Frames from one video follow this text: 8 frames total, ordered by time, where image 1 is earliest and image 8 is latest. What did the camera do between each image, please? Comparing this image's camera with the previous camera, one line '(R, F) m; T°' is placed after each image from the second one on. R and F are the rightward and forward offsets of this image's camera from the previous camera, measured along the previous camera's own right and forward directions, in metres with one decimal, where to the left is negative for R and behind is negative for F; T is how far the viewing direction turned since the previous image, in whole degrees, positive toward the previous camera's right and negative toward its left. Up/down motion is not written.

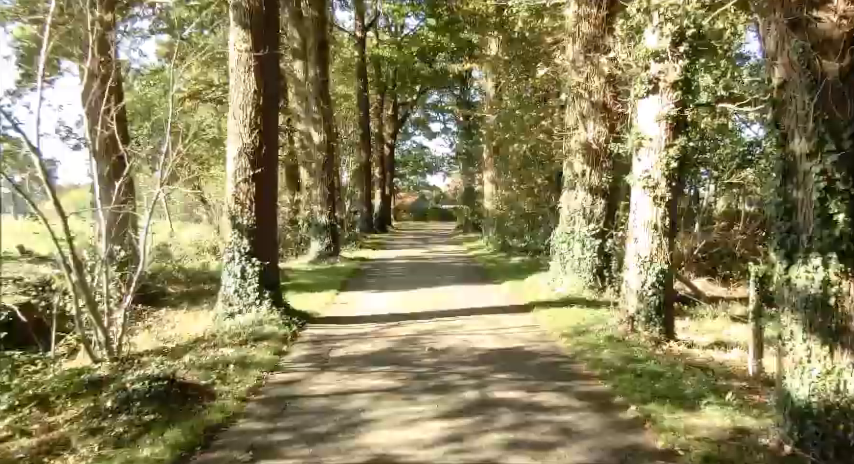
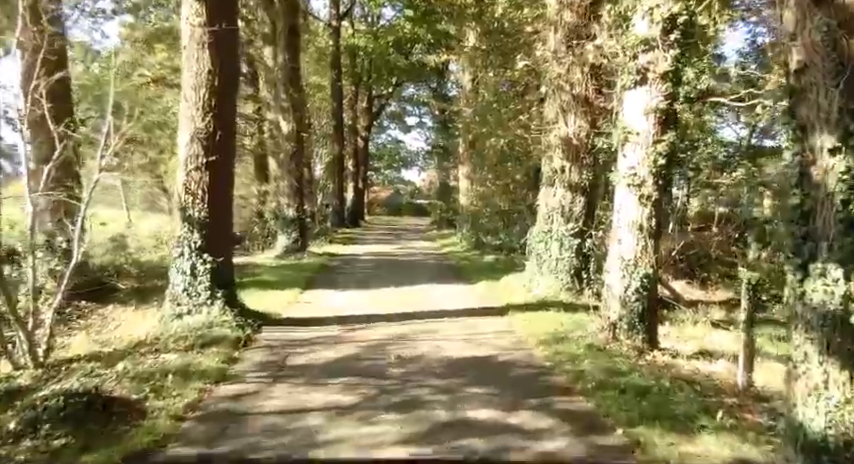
(+0.1, +0.7) m; +2°
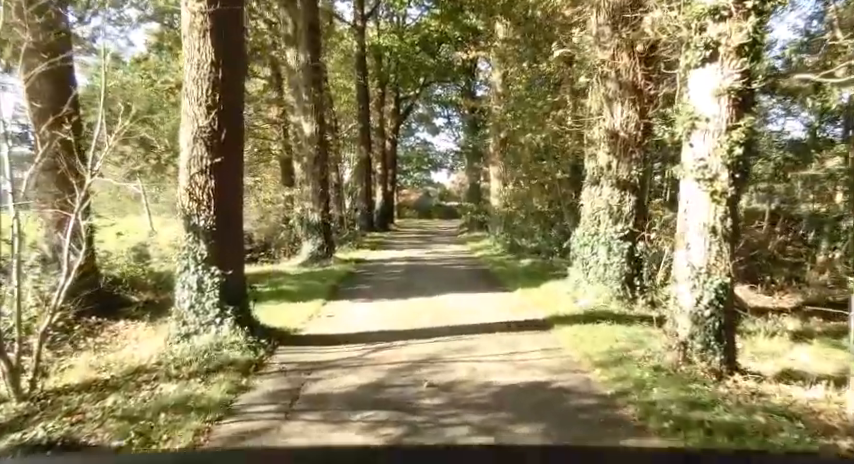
(0.0, +1.0) m; -3°
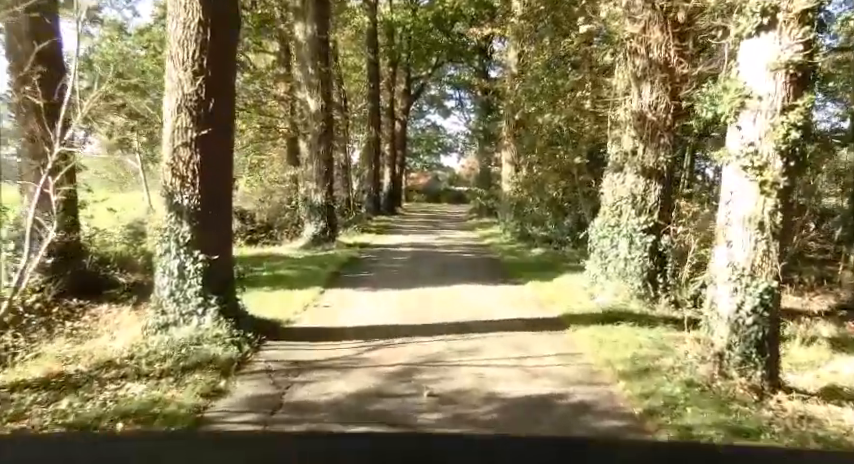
(0.0, +0.8) m; -1°
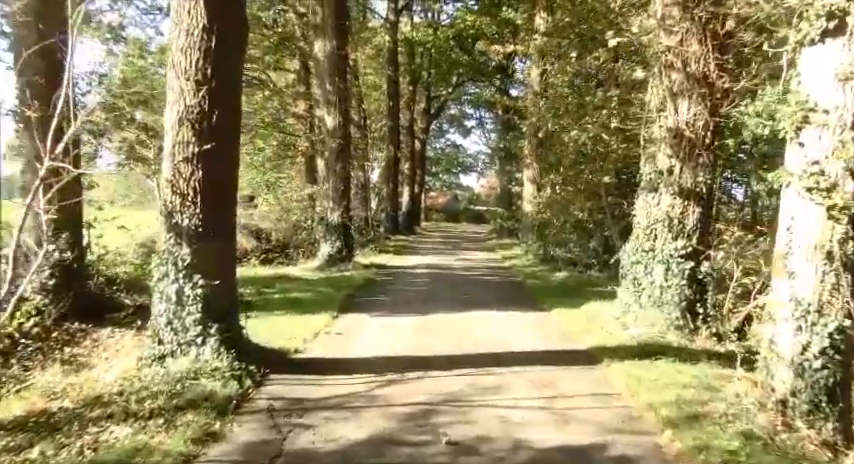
(0.0, +0.6) m; -2°
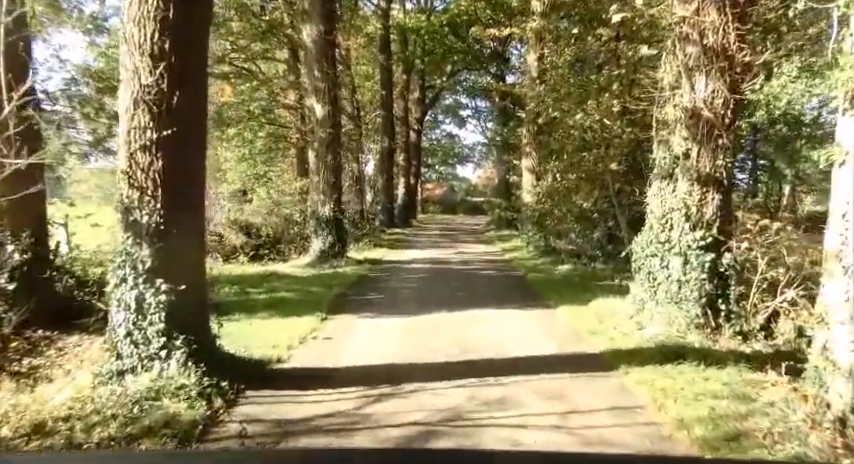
(0.0, +0.8) m; 0°
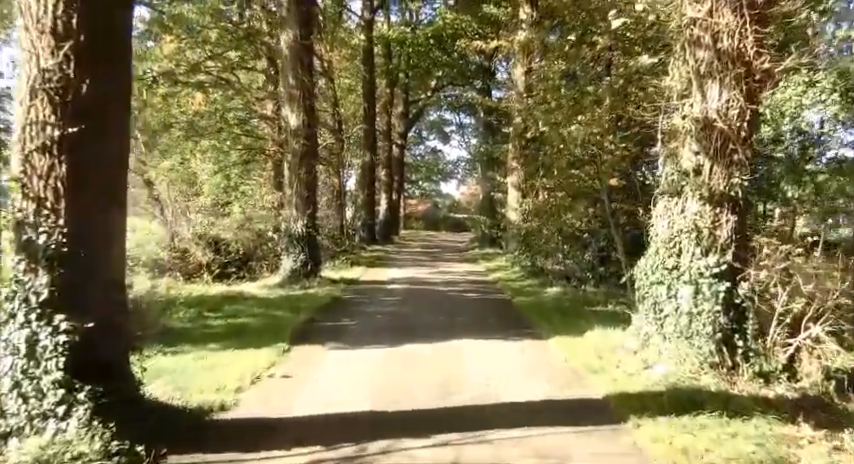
(+0.1, +1.1) m; +2°
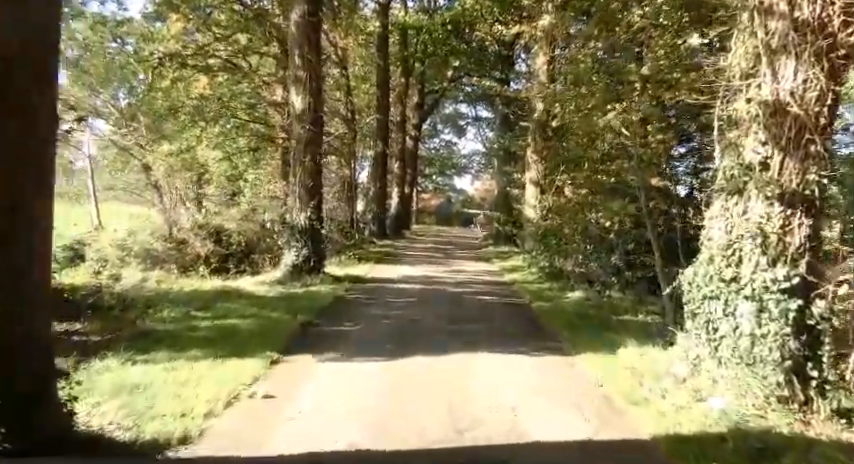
(0.0, +1.1) m; -1°
